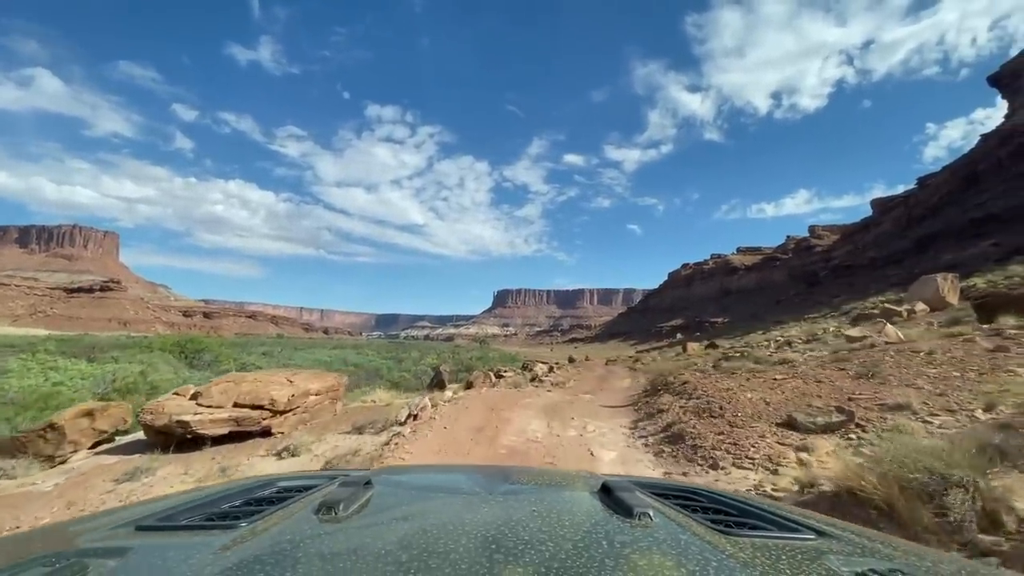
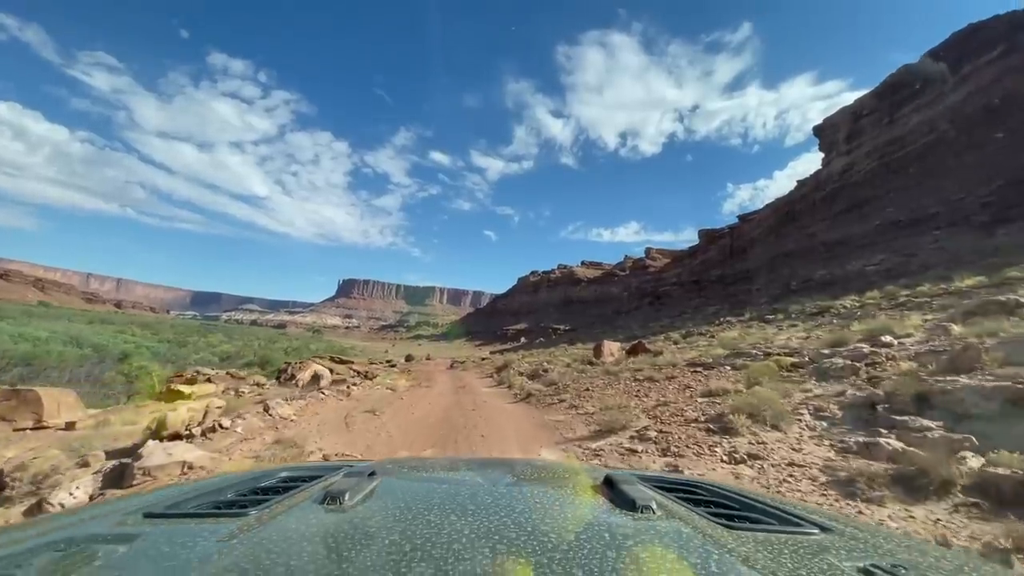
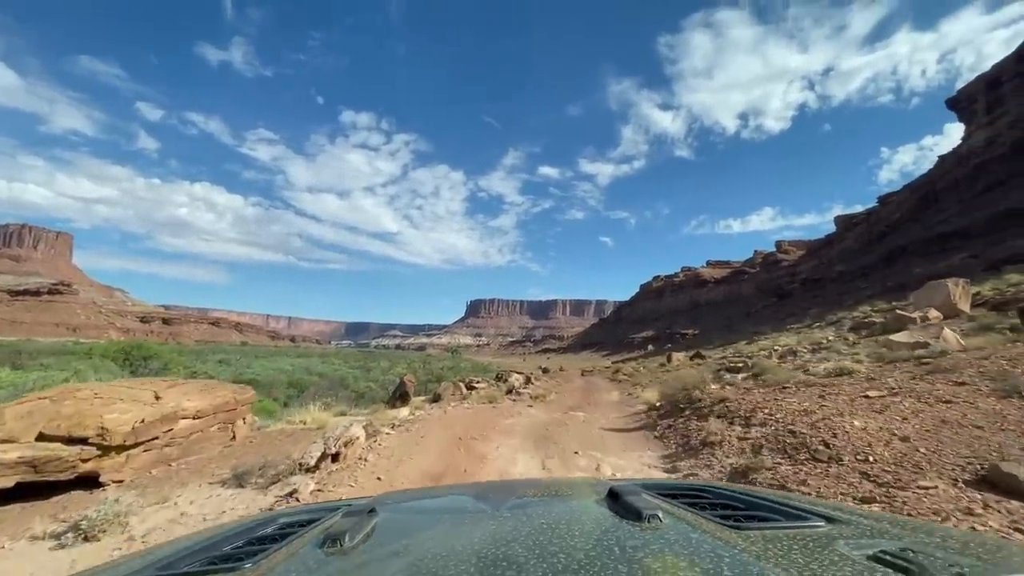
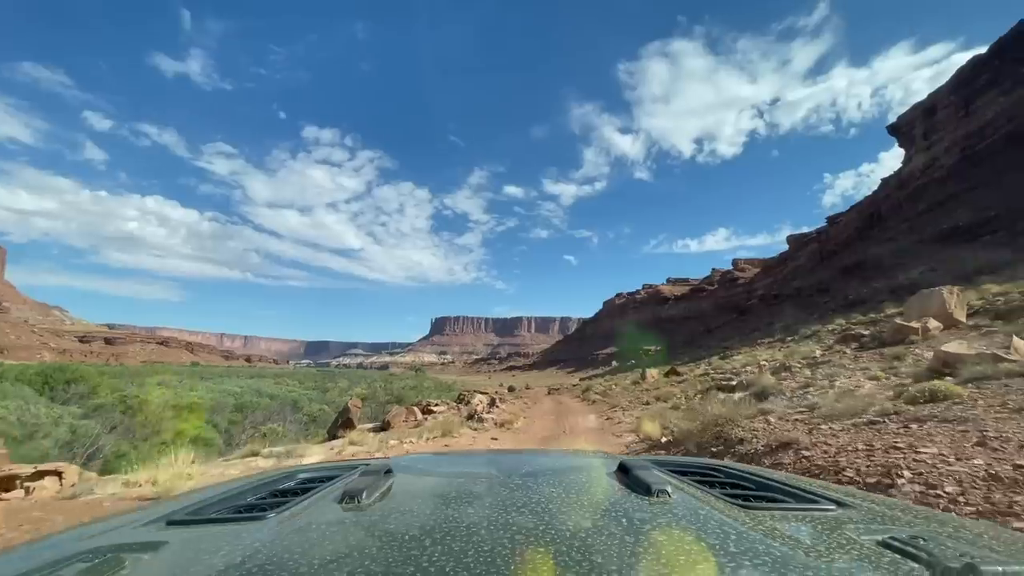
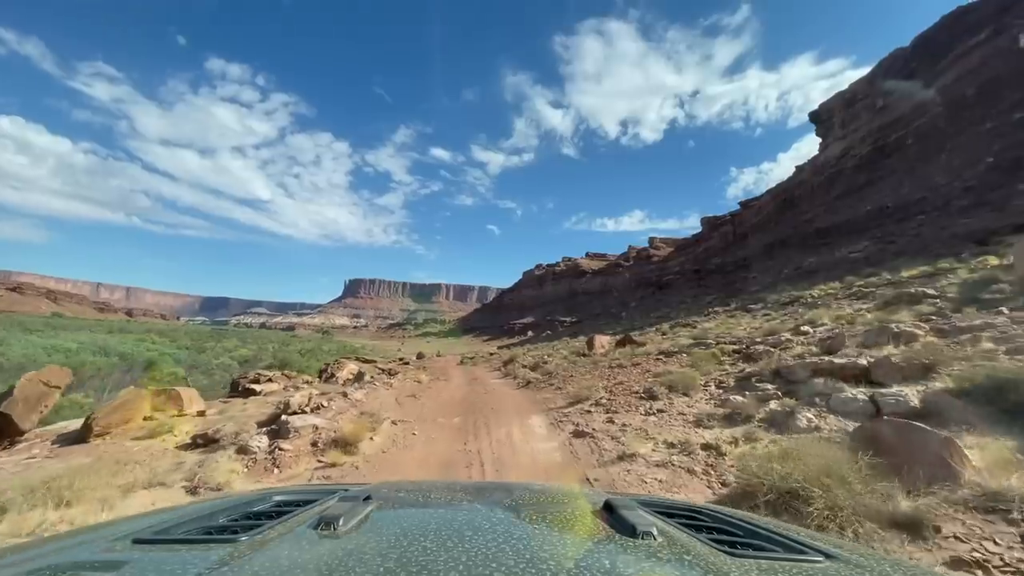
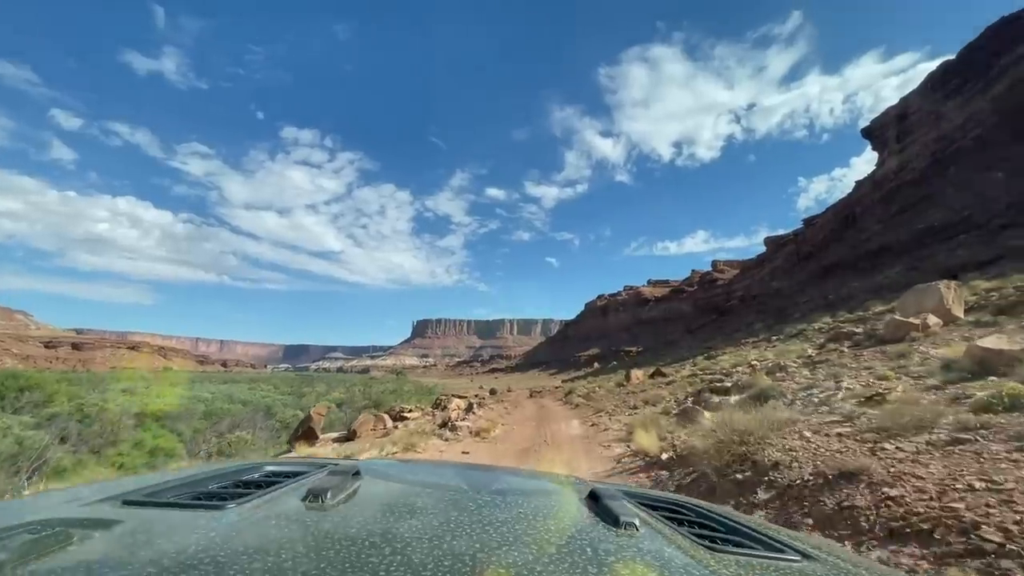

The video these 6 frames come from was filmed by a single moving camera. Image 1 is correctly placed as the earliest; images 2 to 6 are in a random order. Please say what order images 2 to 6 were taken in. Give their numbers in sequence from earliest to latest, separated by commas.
3, 4, 6, 5, 2
